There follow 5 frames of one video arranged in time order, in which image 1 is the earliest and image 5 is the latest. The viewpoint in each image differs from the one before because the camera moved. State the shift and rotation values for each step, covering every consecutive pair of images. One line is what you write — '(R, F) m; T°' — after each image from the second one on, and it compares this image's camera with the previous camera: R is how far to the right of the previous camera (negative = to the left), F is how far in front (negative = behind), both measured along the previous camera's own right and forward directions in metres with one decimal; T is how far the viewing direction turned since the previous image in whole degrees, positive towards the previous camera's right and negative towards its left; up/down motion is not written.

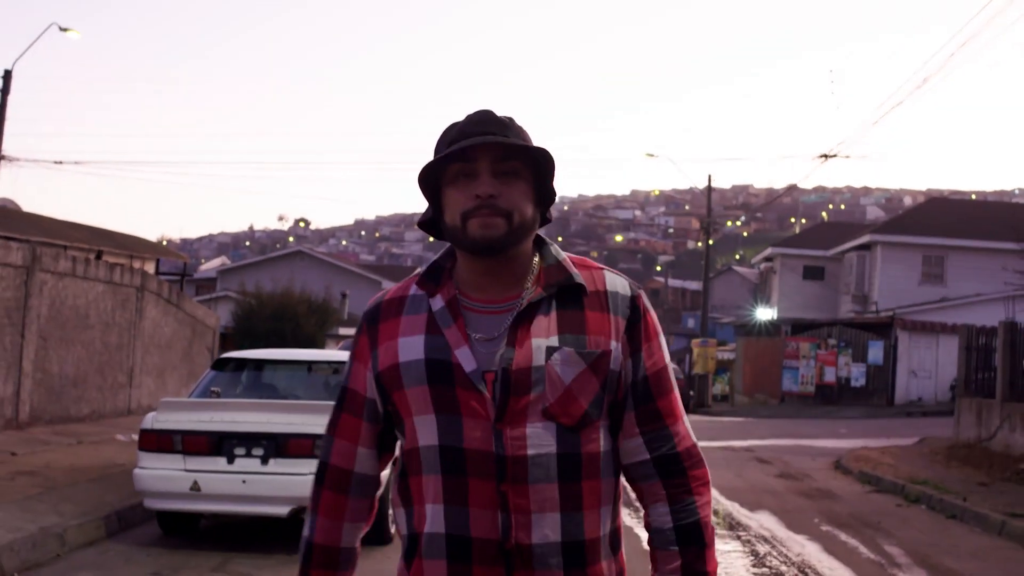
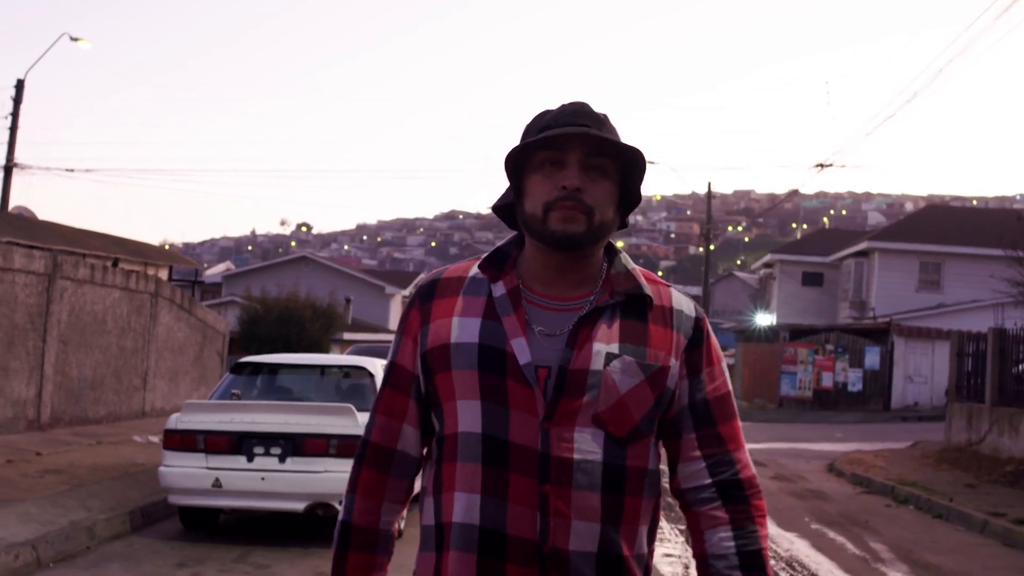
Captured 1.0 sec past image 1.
(0.0, -0.5) m; 0°
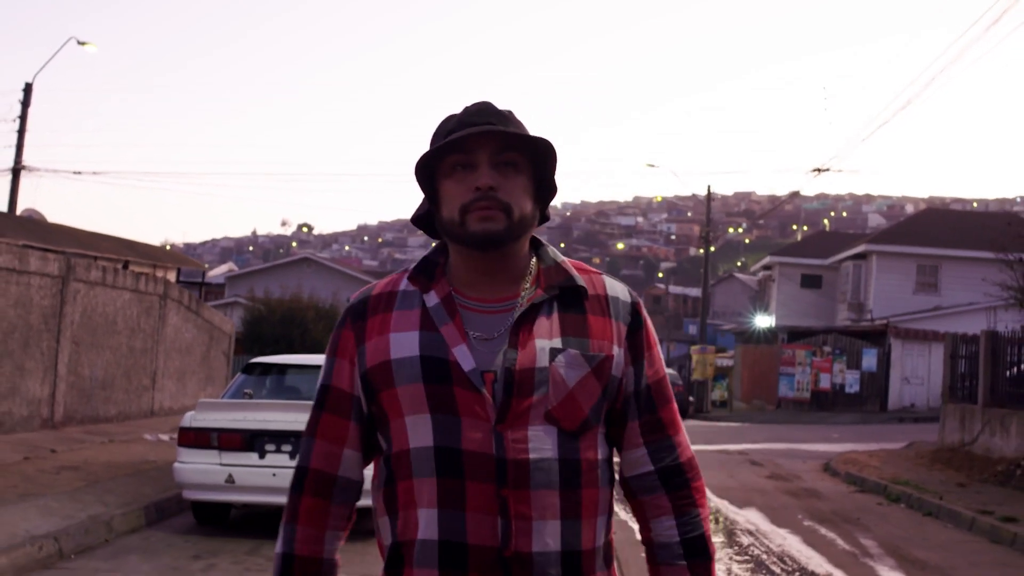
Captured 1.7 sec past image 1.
(0.0, -0.3) m; 0°
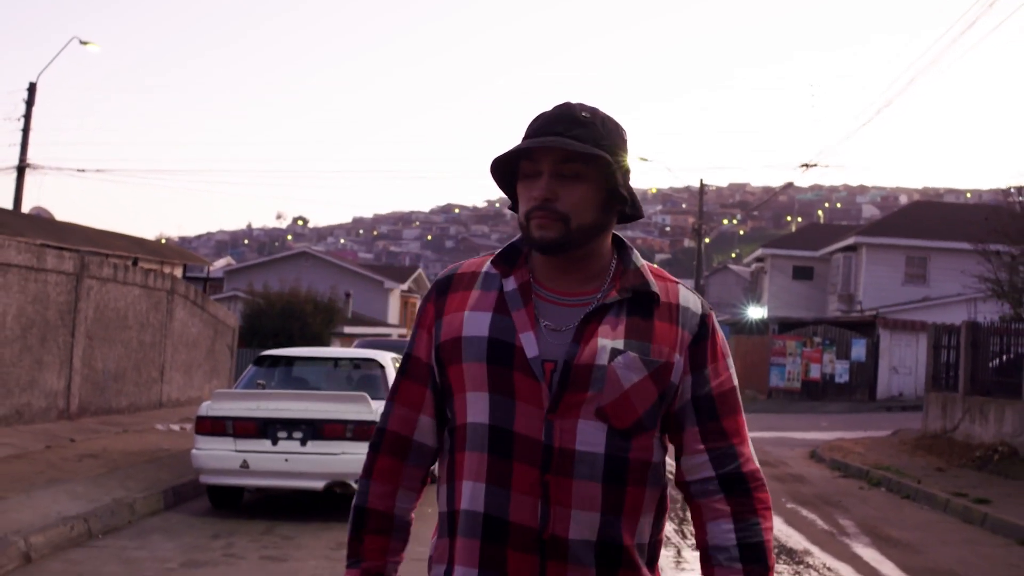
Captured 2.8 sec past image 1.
(0.0, -0.5) m; 0°
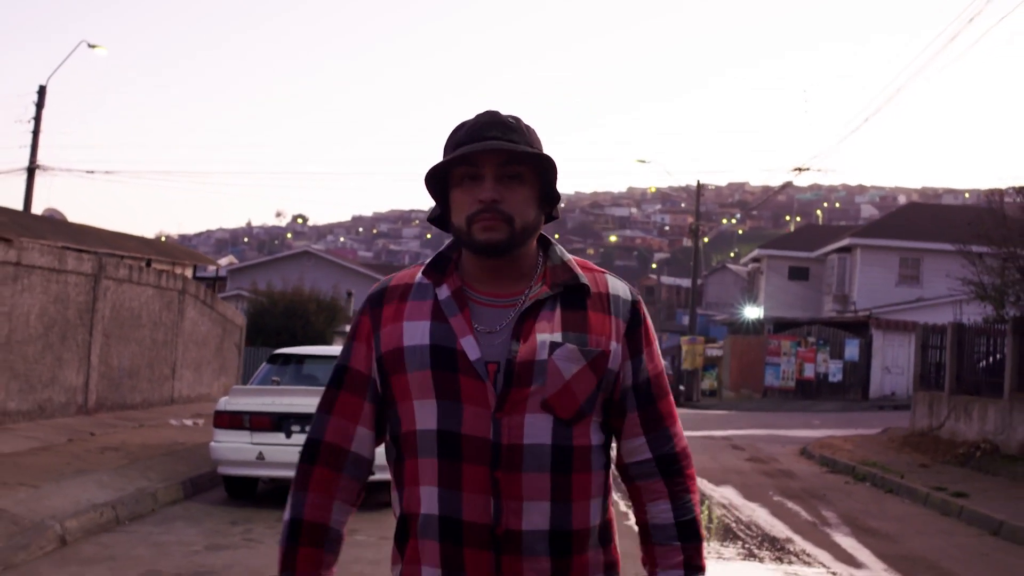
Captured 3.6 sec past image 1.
(0.0, -0.6) m; 0°
